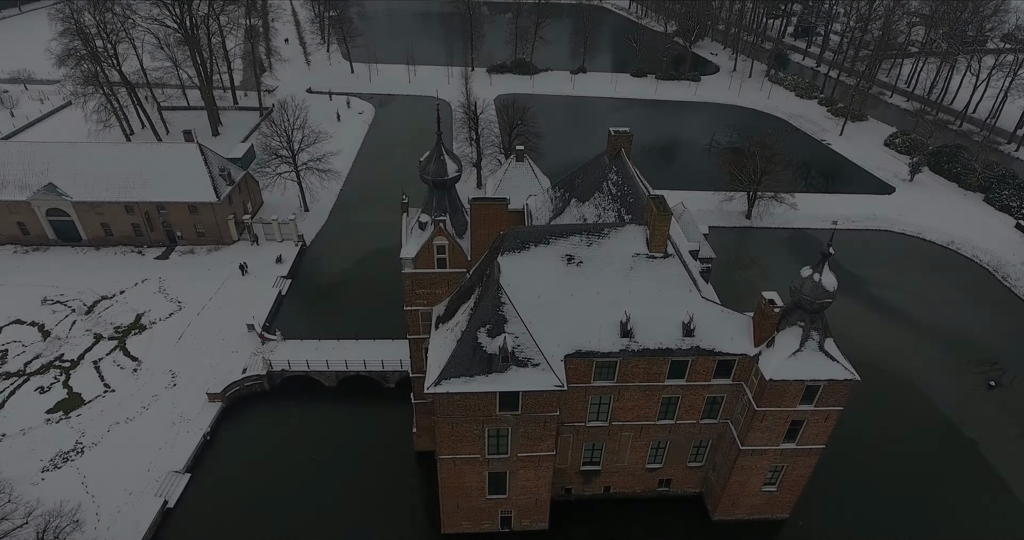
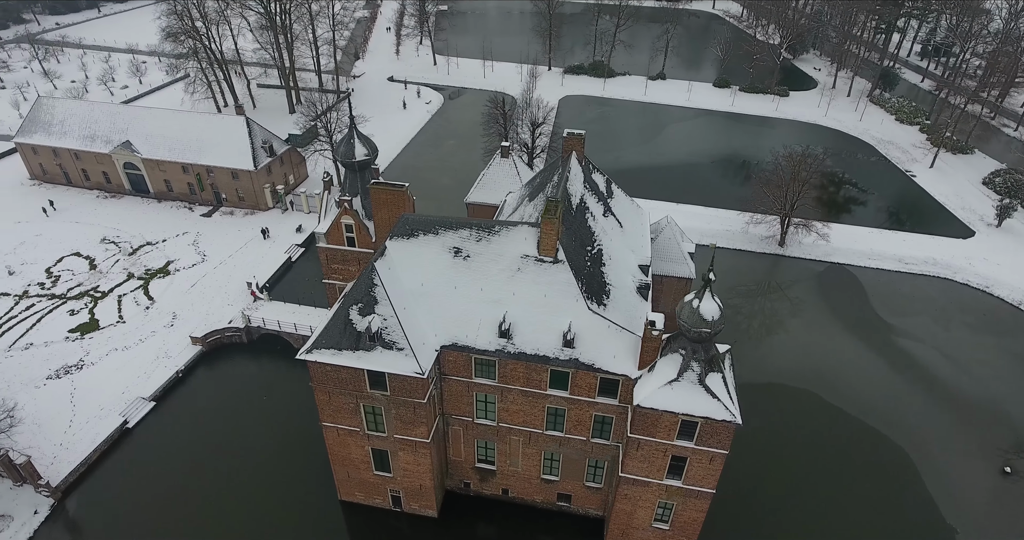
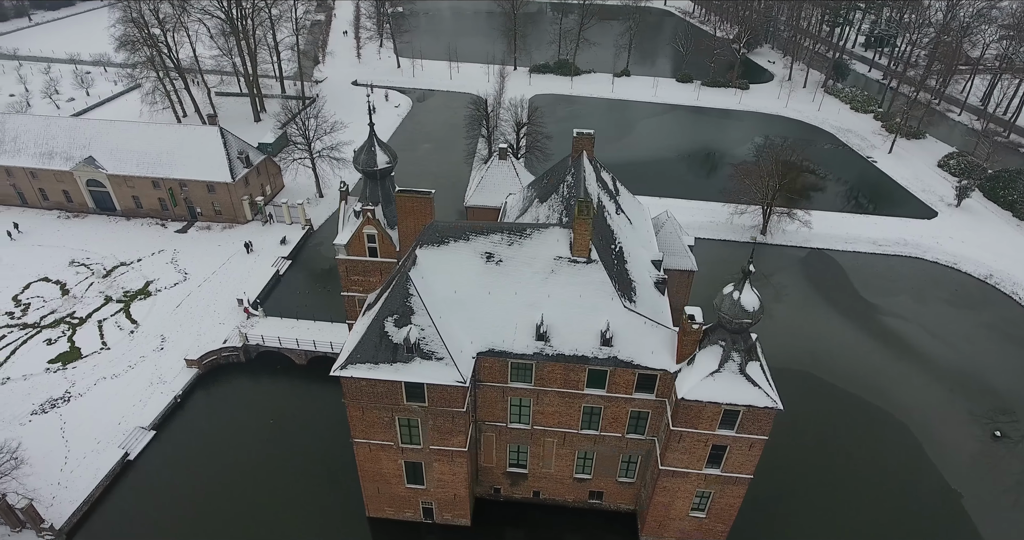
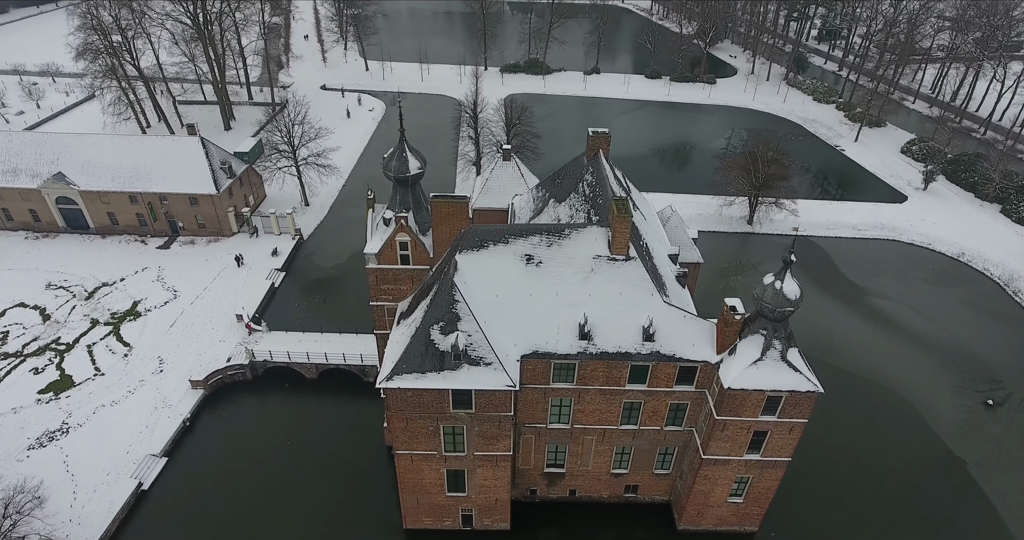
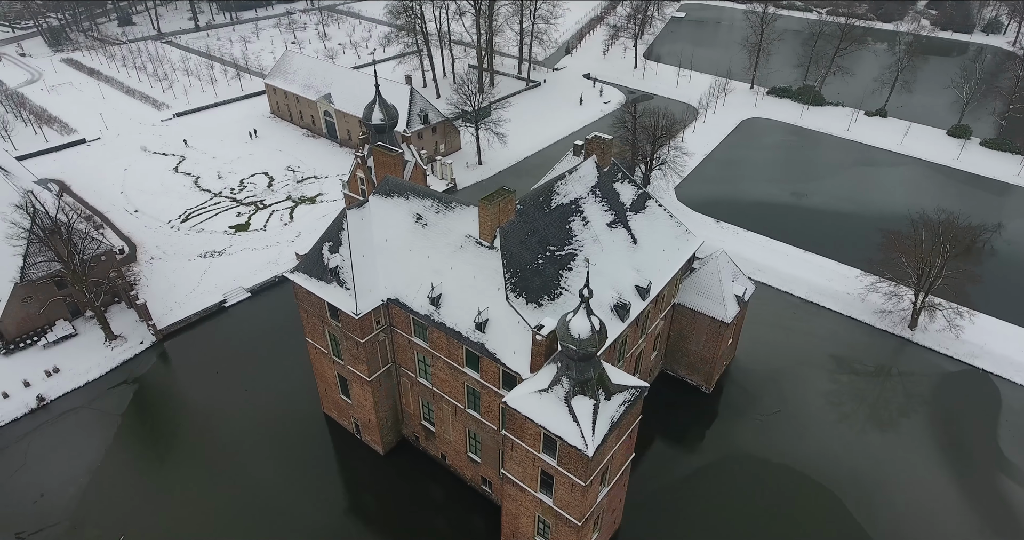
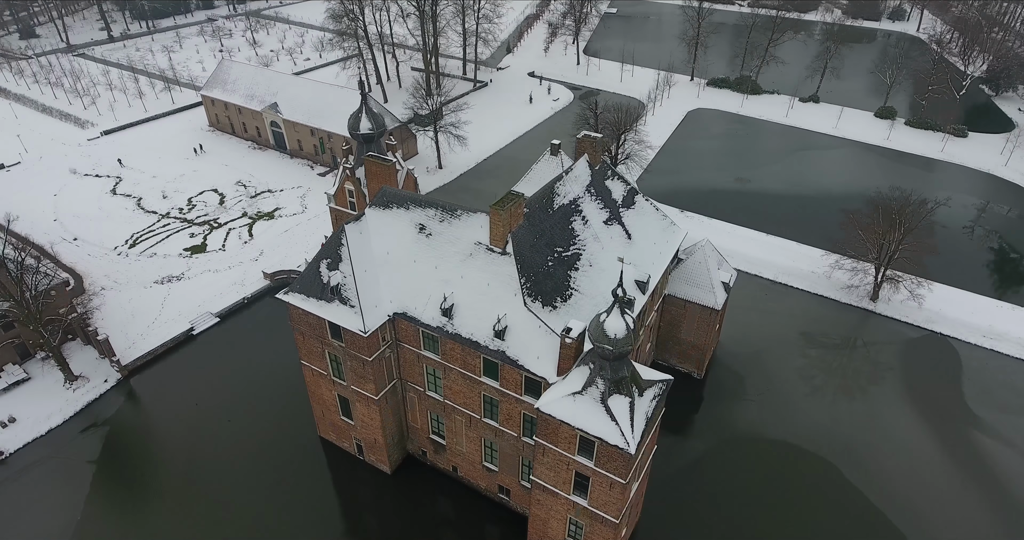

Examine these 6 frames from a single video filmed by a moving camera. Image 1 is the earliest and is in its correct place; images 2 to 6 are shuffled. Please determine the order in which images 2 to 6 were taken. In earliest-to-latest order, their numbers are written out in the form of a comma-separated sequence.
4, 3, 2, 6, 5
